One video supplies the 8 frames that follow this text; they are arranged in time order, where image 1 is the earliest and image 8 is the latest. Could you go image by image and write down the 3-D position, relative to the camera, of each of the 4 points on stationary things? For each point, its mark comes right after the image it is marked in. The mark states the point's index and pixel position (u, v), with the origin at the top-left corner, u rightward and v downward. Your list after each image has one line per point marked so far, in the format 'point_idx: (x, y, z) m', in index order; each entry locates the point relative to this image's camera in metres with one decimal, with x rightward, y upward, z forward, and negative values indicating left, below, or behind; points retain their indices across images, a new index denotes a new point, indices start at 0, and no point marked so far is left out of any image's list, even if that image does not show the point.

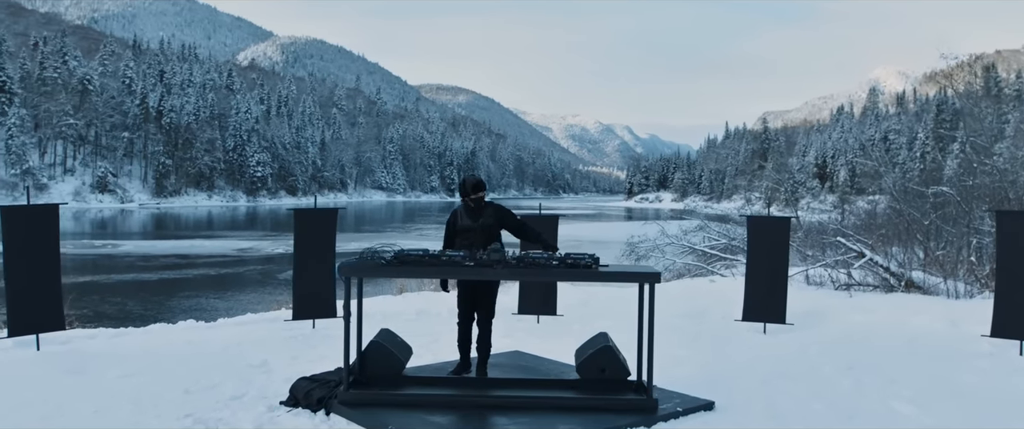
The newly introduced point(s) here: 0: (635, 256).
0: (+2.5, -0.9, +17.2) m
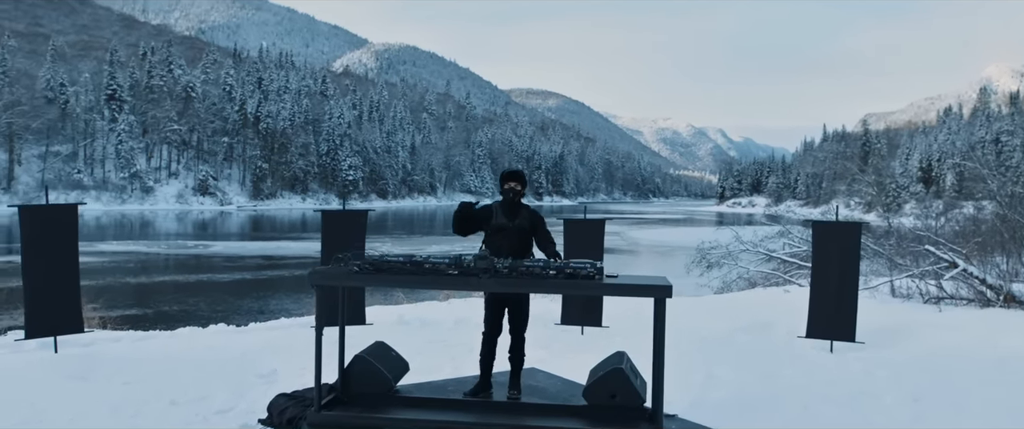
0: (+3.8, -1.0, +16.3) m
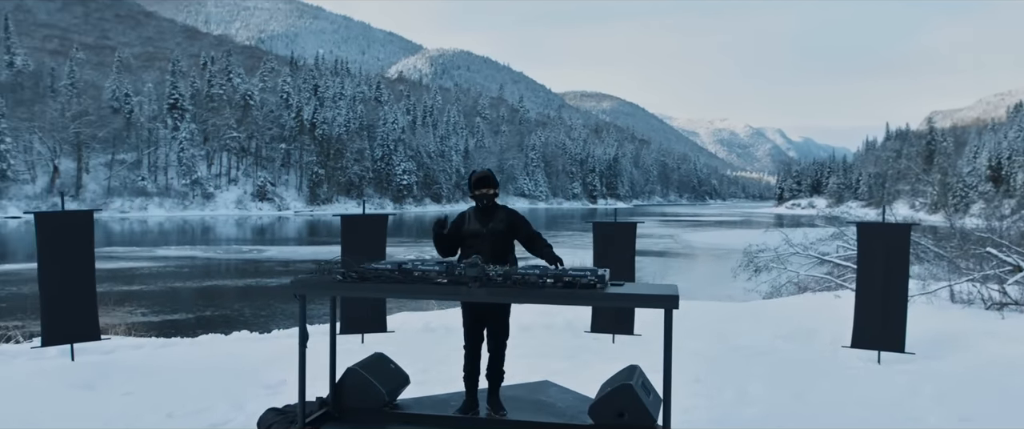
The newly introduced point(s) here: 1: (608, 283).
0: (+4.6, -1.0, +15.7) m
1: (+0.5, -0.3, +3.9) m
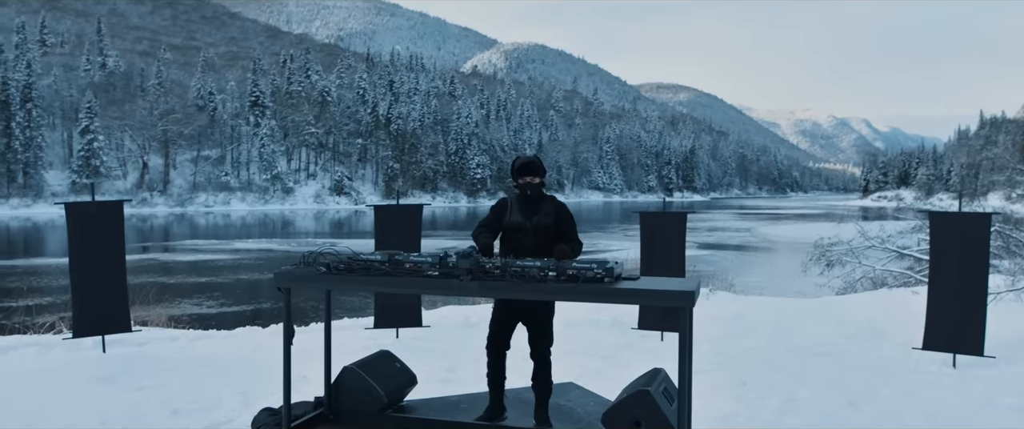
0: (+5.6, -0.8, +14.8) m
1: (+0.5, -0.3, +3.5) m
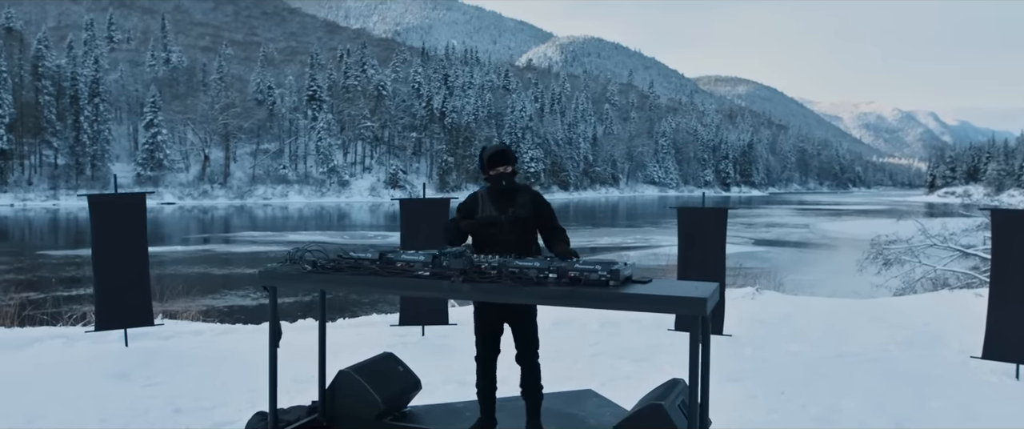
0: (+6.3, -0.8, +14.1) m
1: (+0.4, -0.3, +3.2) m
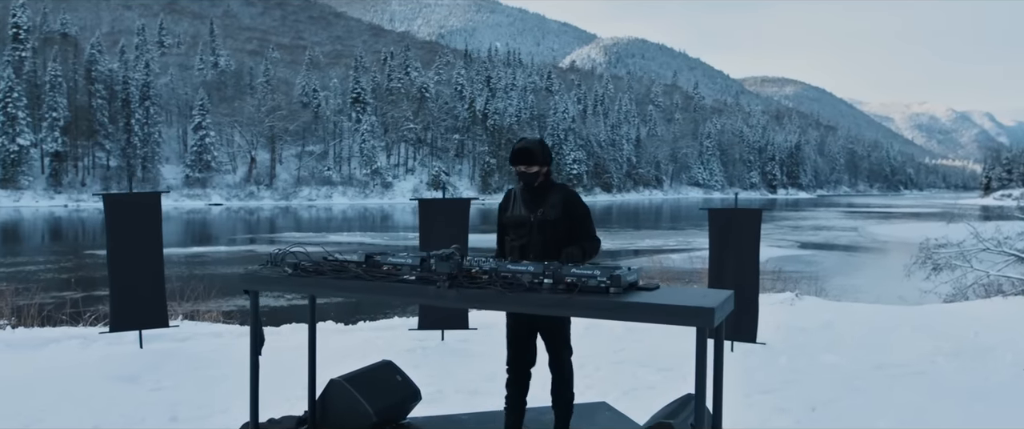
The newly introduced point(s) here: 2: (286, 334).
0: (+6.9, -0.8, +13.5) m
1: (+0.4, -0.3, +2.9) m
2: (-2.1, -1.1, +7.5) m
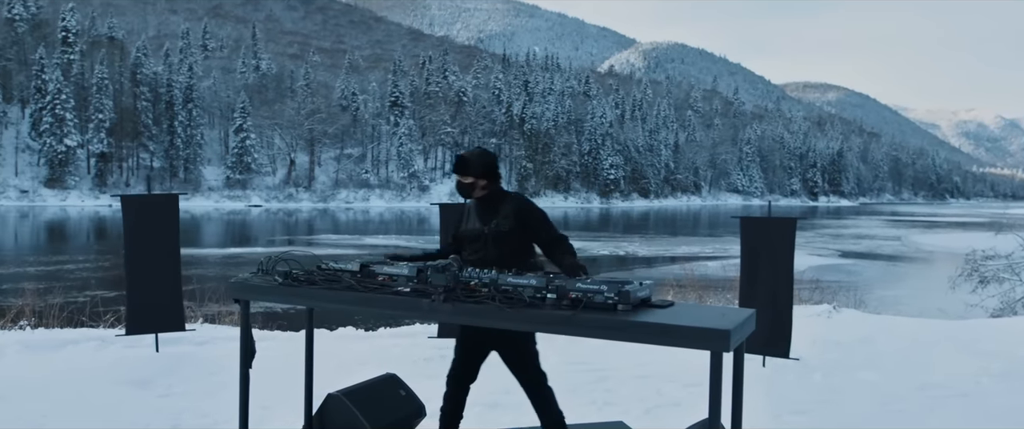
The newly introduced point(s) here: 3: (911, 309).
0: (+7.3, -1.0, +13.0) m
1: (+0.4, -0.3, +2.7) m
2: (-1.9, -1.1, +7.4) m
3: (+6.8, -1.6, +14.0) m
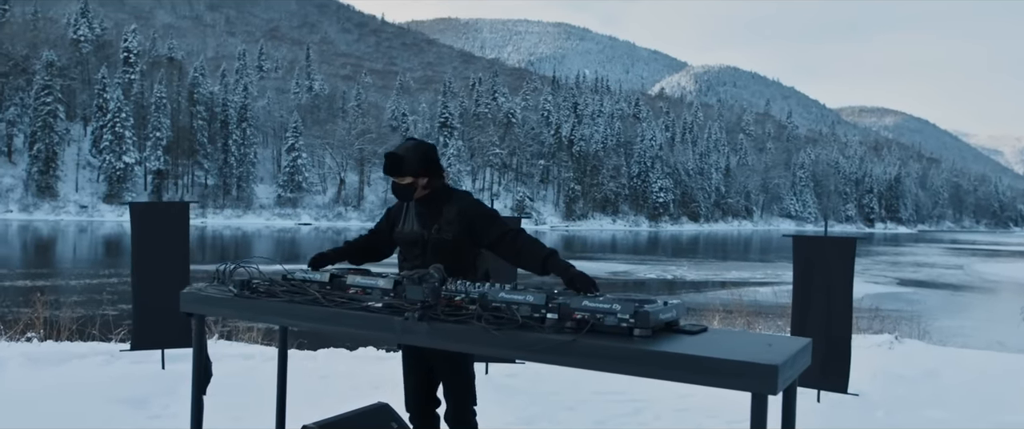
0: (+7.9, -1.4, +12.0) m
1: (+0.4, -0.3, +2.1) m
2: (-1.6, -1.2, +6.9) m
3: (+7.4, -2.0, +13.0) m
